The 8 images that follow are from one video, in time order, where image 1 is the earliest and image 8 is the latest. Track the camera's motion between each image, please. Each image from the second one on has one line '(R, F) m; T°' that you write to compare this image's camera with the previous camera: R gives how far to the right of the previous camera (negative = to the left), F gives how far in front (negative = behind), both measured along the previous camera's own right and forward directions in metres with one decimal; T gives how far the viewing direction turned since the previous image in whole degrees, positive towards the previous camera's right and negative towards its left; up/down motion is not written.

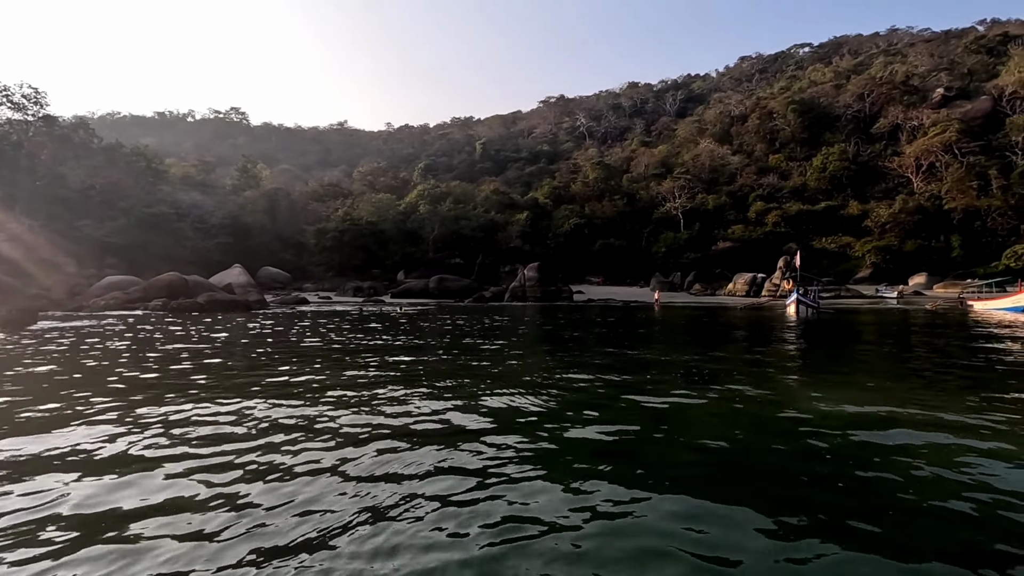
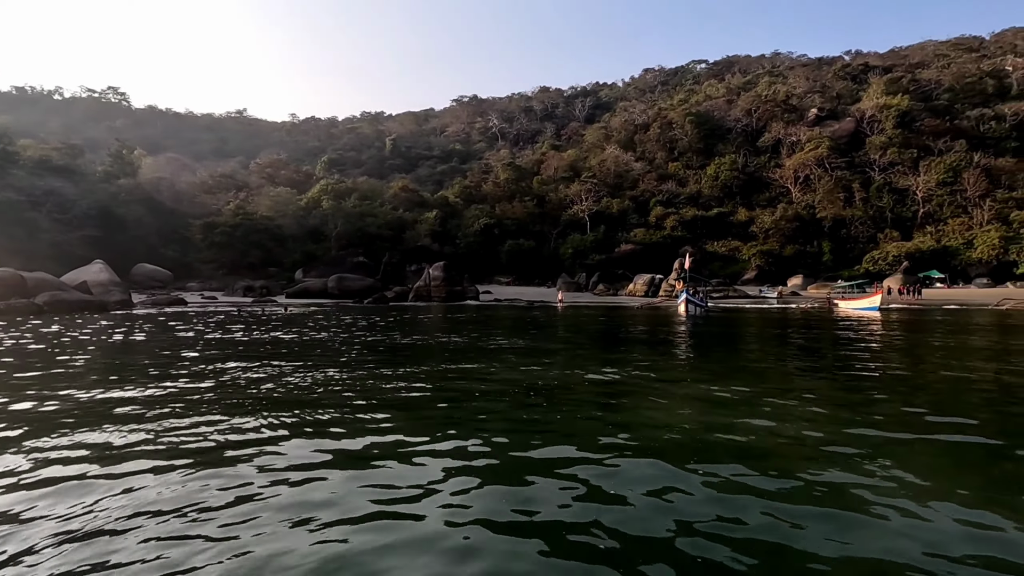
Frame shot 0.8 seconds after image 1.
(+0.4, +0.2) m; +9°
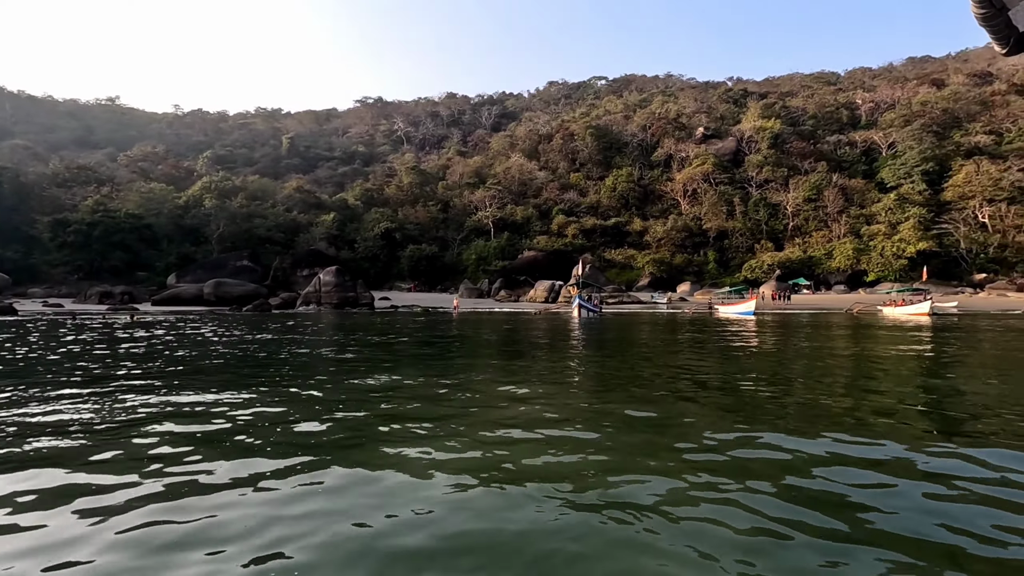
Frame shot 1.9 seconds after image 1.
(+0.5, +0.4) m; +10°
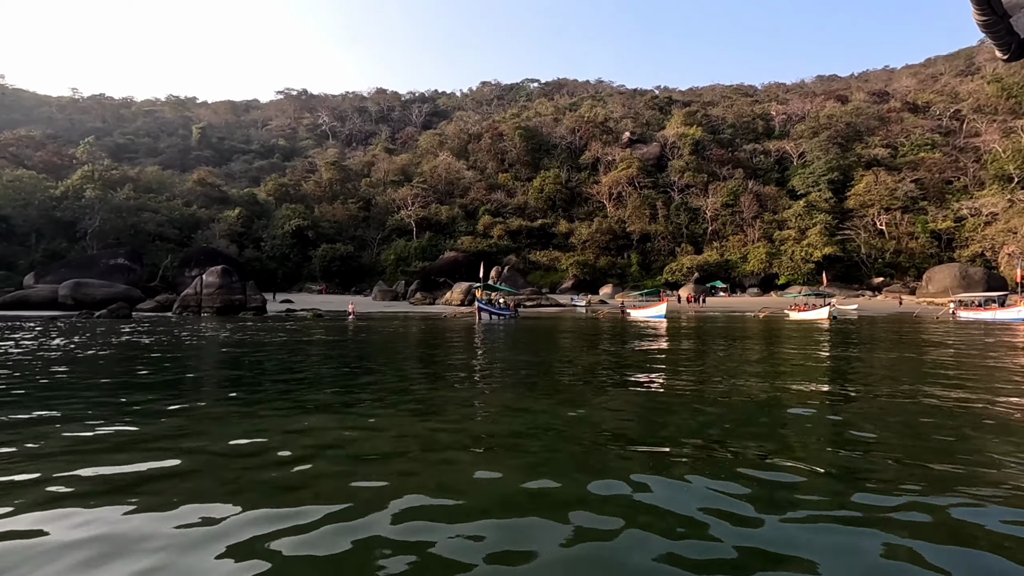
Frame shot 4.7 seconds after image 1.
(+1.3, +1.4) m; +7°
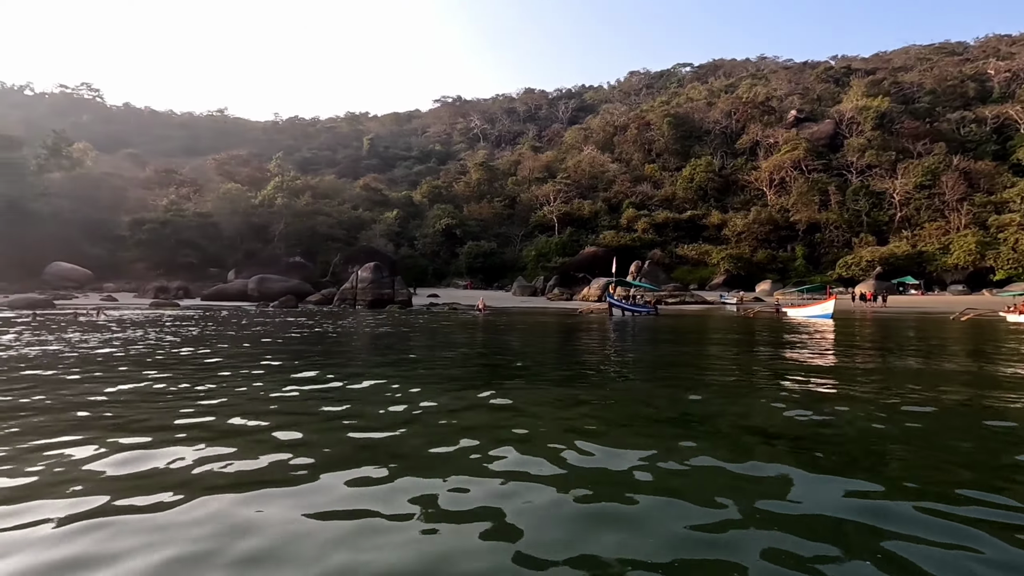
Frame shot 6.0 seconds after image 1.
(+0.8, +0.7) m; -16°
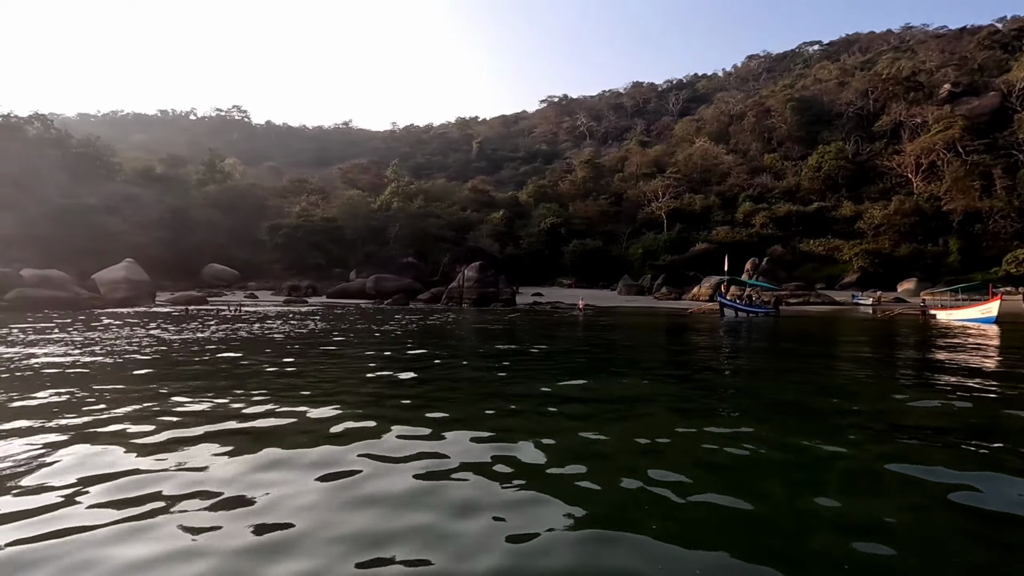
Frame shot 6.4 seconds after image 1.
(+0.4, +0.3) m; -11°
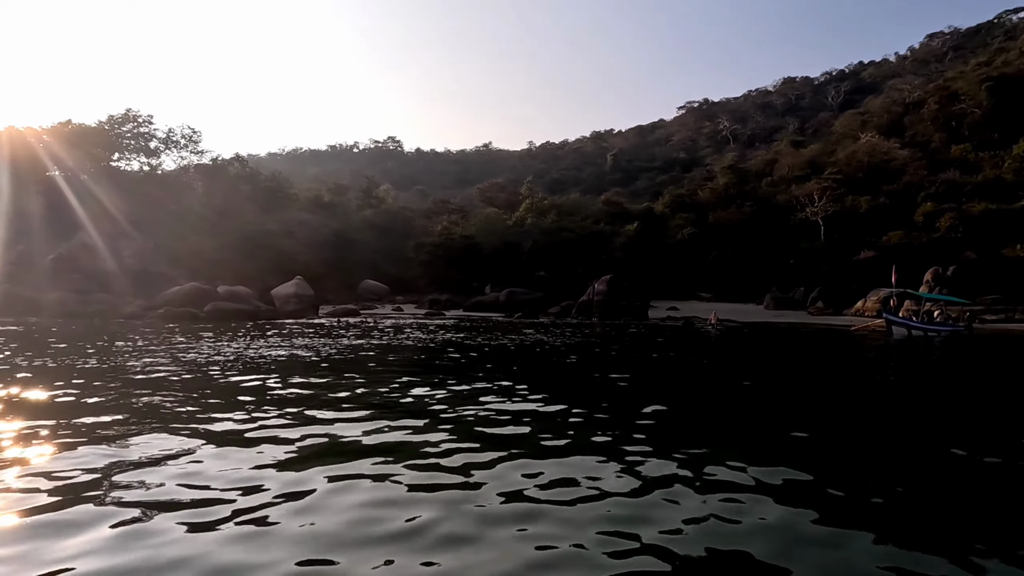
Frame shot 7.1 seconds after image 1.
(+0.6, +0.4) m; -15°
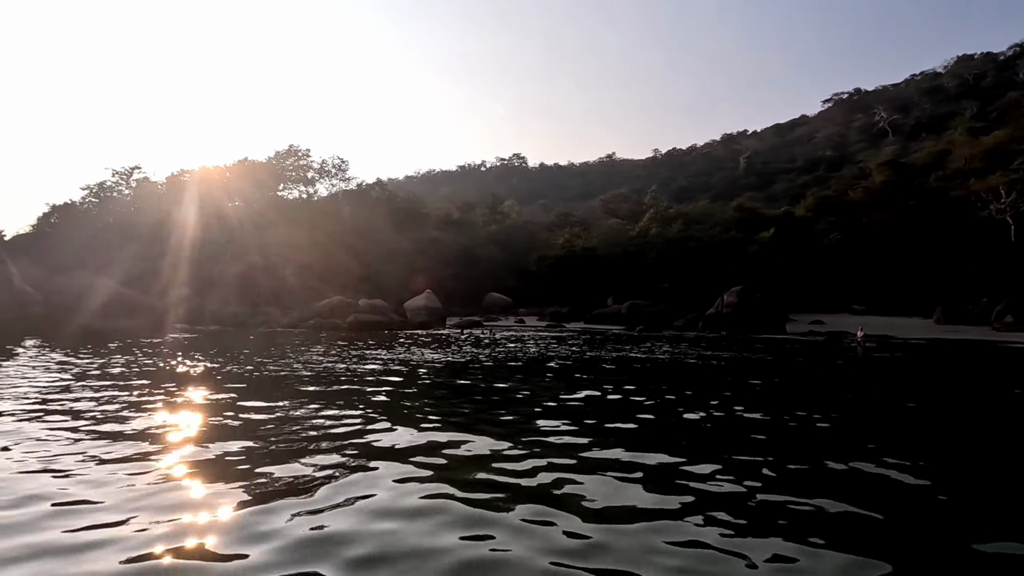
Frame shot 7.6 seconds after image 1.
(+0.6, +0.4) m; -13°
